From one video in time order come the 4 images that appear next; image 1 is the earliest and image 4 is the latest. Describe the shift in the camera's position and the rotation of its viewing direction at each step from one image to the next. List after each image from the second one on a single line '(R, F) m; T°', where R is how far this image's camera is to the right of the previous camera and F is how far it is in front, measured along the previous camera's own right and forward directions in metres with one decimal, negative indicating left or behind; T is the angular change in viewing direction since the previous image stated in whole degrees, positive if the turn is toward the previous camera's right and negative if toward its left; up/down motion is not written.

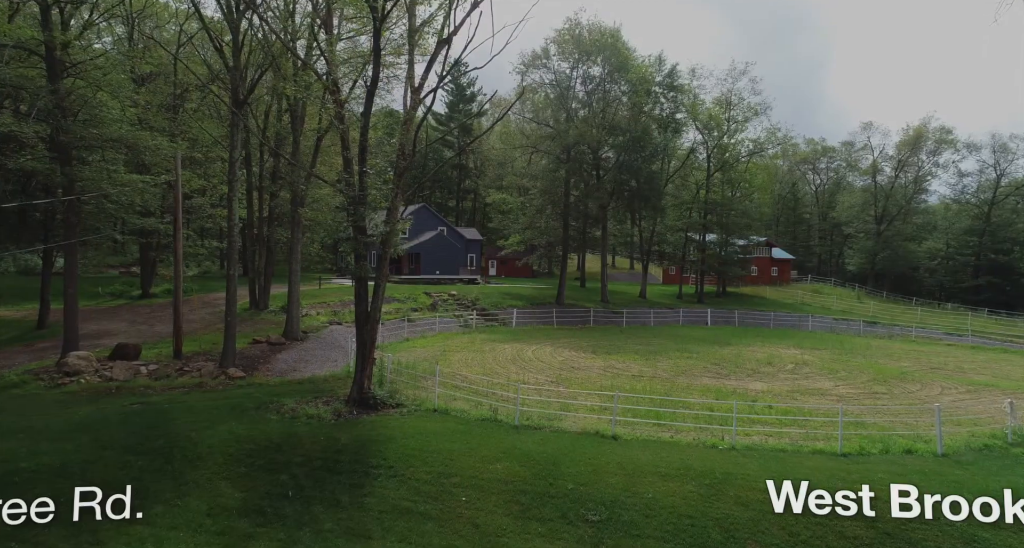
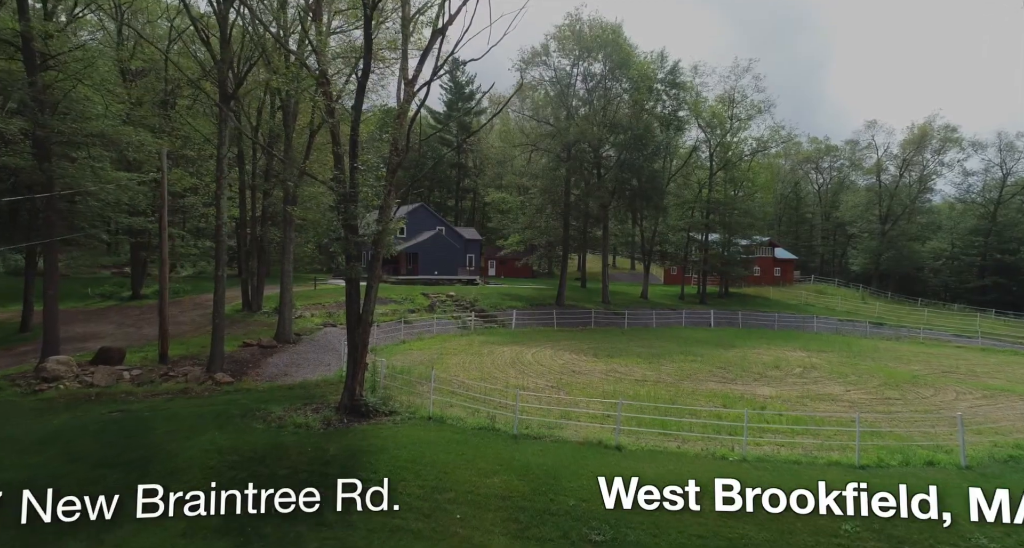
(0.0, +0.8) m; 0°
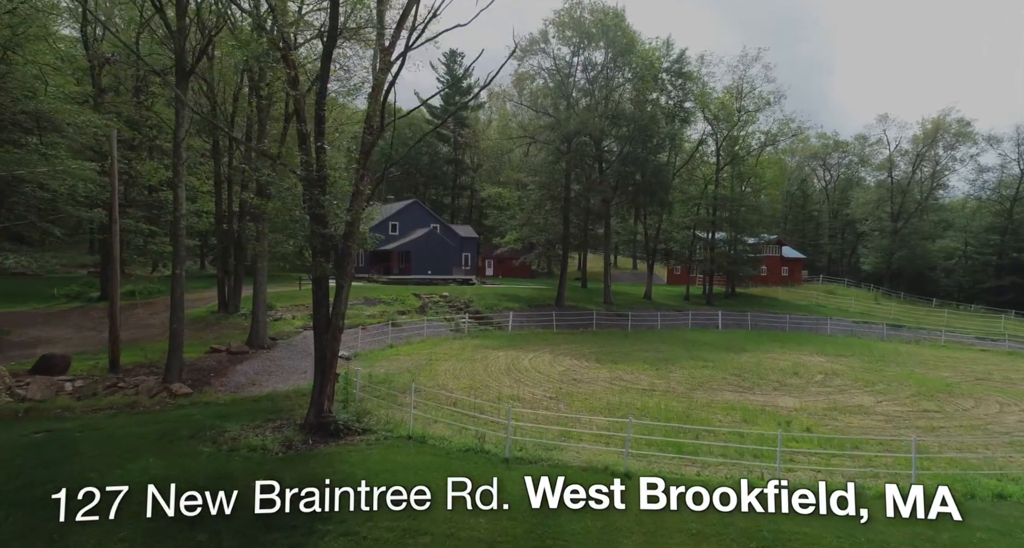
(+0.2, +2.1) m; 0°
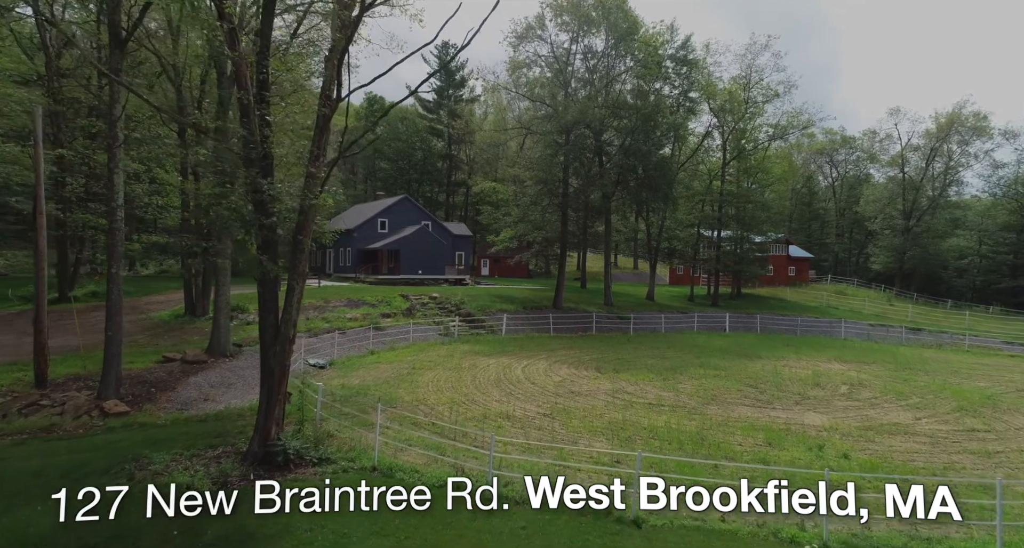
(+0.3, +2.3) m; 0°
